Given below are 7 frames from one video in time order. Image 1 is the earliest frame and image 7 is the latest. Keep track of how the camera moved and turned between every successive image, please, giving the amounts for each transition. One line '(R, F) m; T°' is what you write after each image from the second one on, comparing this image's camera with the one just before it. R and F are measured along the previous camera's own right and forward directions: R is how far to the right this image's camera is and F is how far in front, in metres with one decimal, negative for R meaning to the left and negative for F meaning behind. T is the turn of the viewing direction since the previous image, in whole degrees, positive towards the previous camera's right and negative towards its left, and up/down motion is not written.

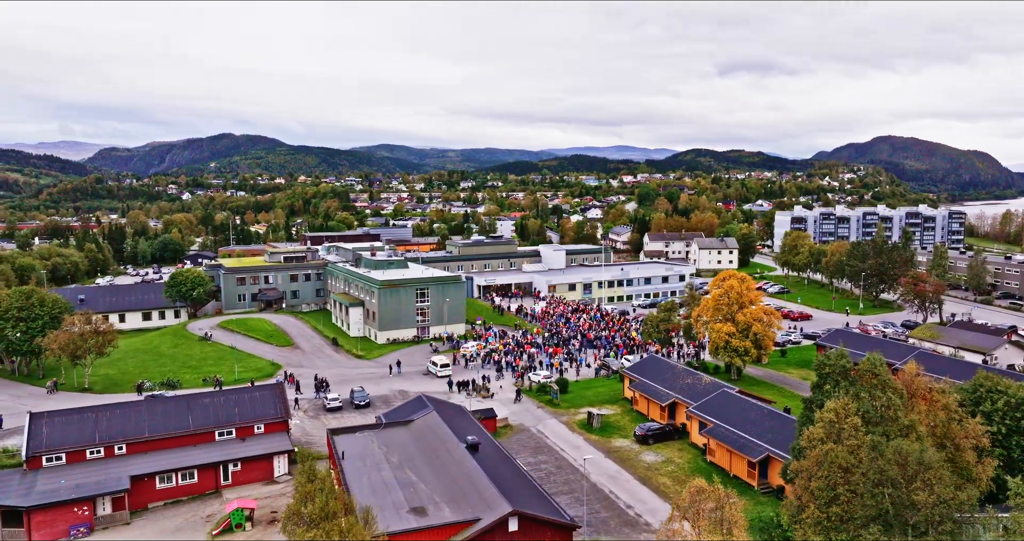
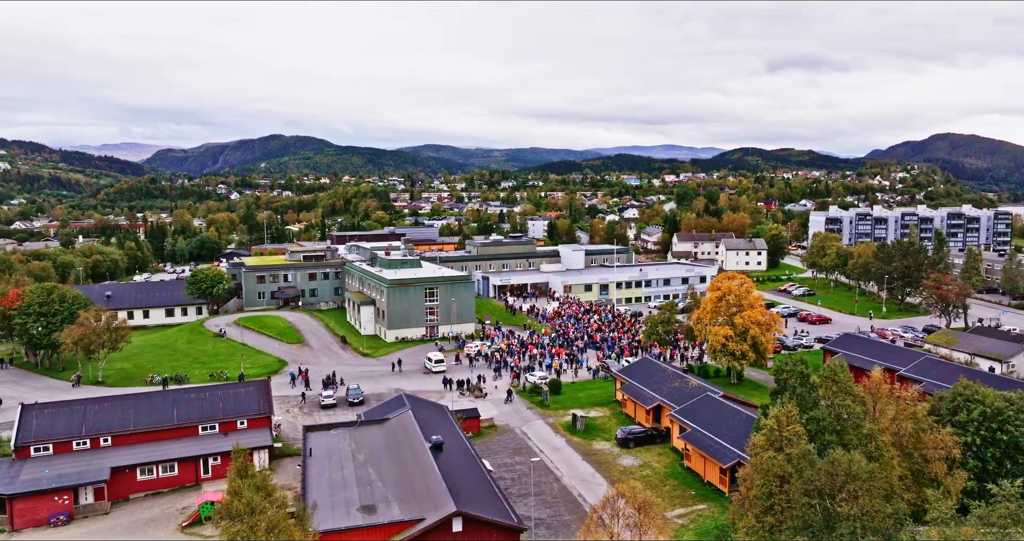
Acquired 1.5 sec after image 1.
(+2.4, +0.1) m; -3°
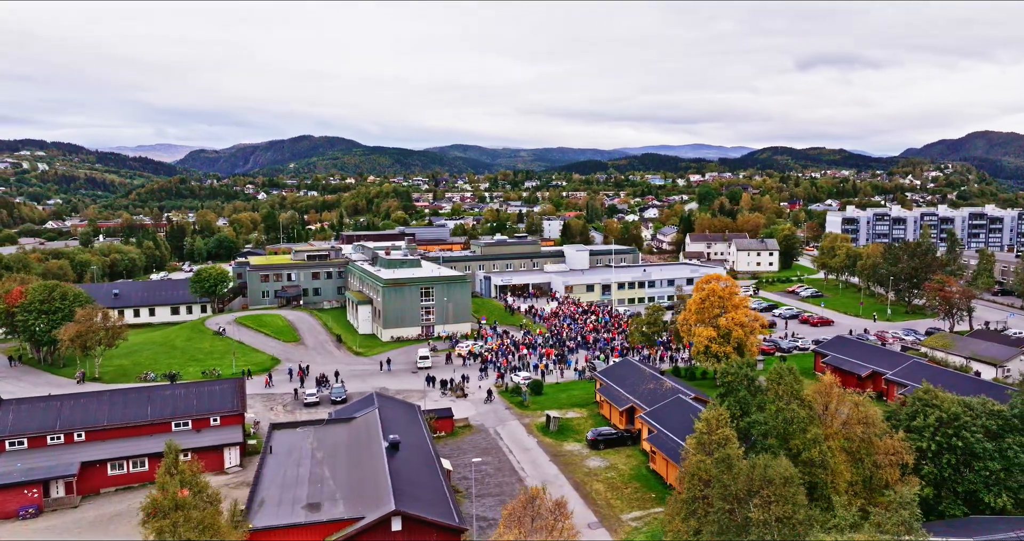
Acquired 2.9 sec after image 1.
(+2.1, +0.1) m; -2°
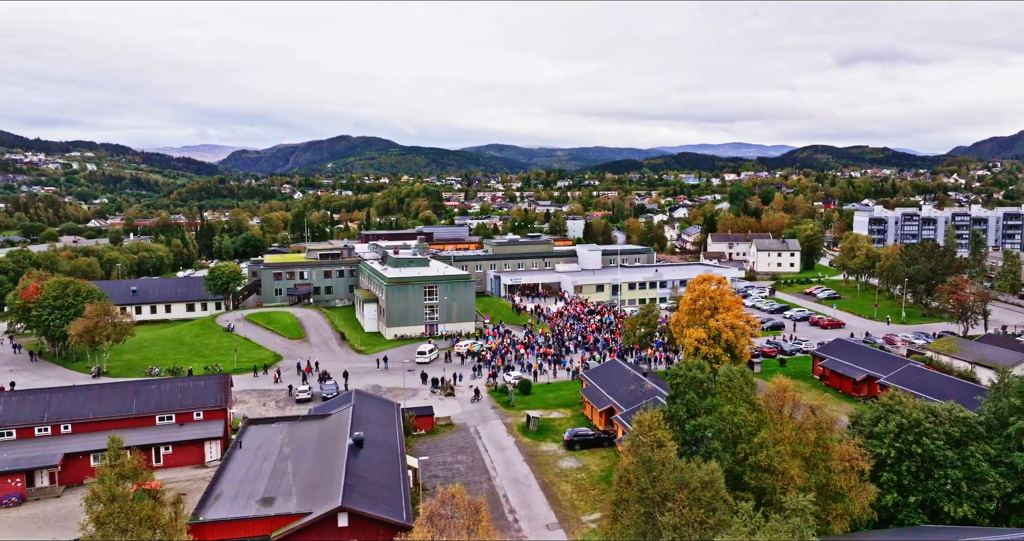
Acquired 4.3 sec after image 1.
(+2.2, 0.0) m; -3°
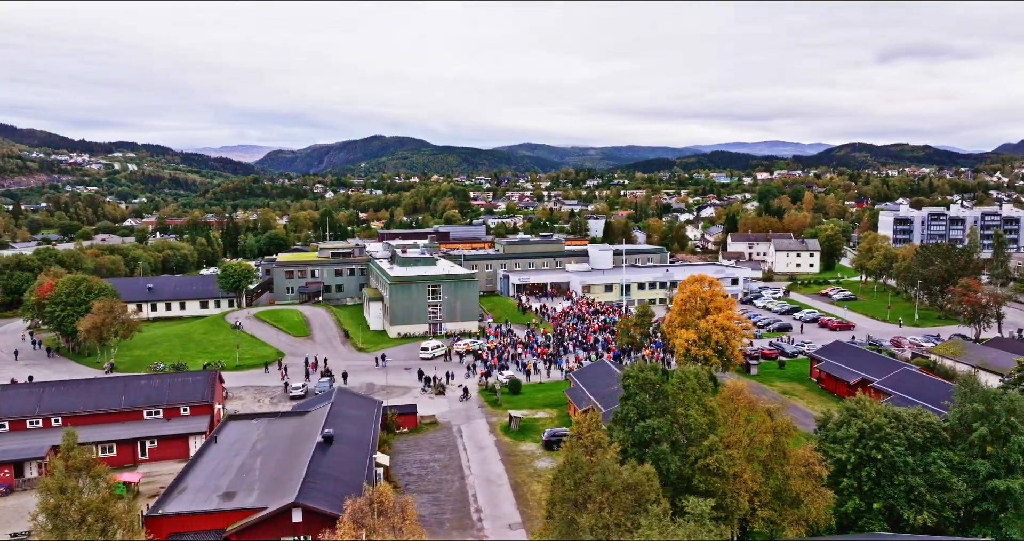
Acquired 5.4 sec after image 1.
(+1.9, 0.0) m; -2°
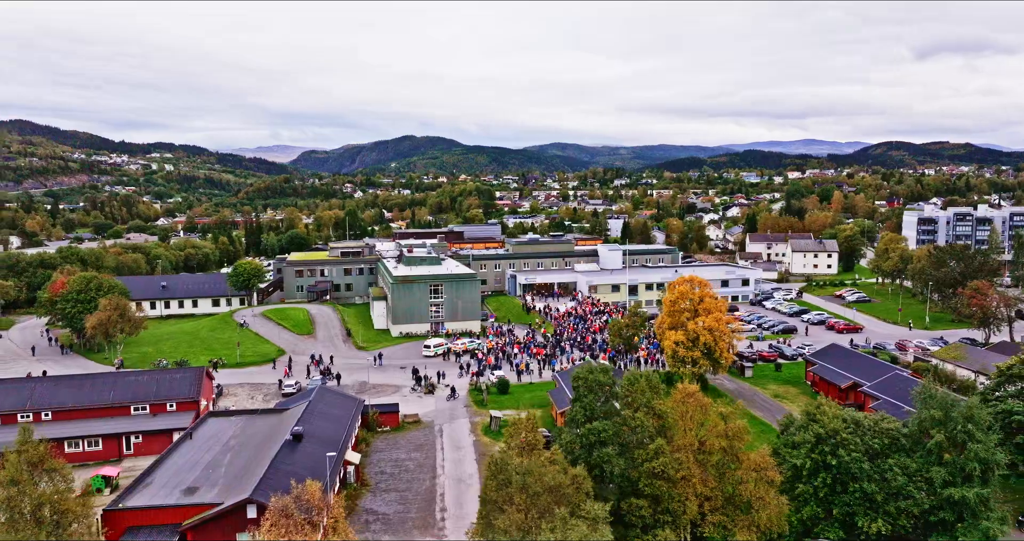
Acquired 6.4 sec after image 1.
(+1.9, 0.0) m; -2°
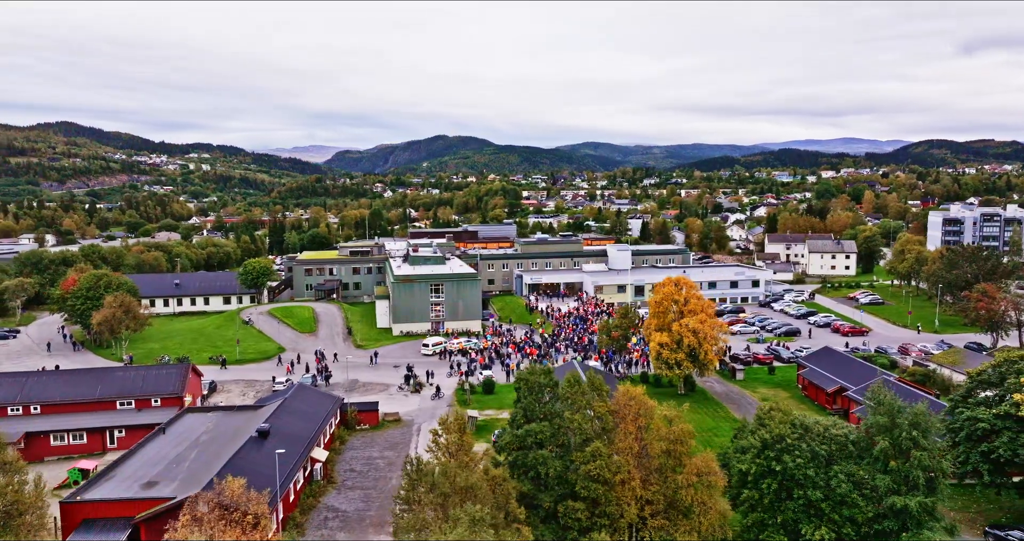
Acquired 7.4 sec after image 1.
(+2.1, +0.1) m; -2°
